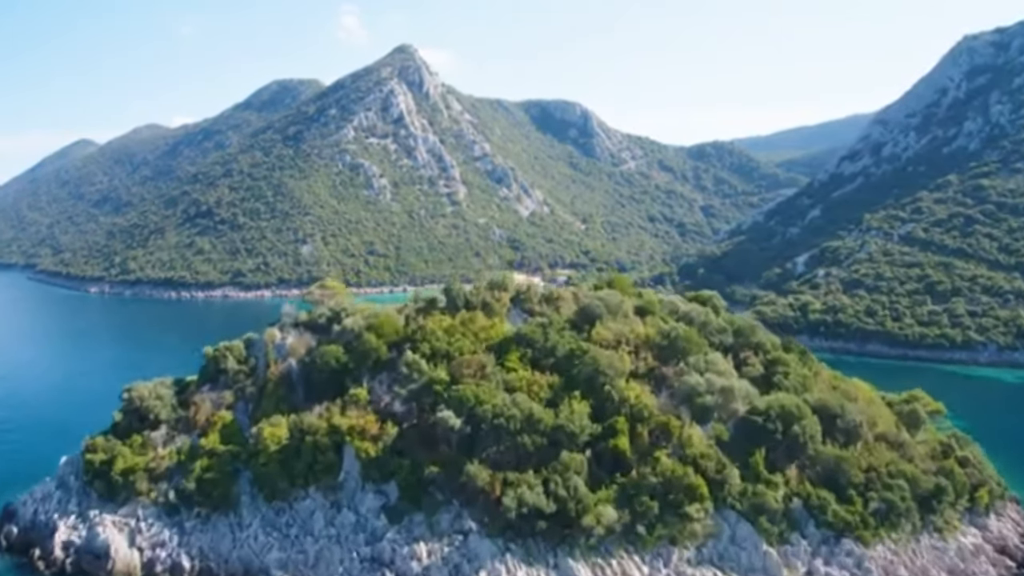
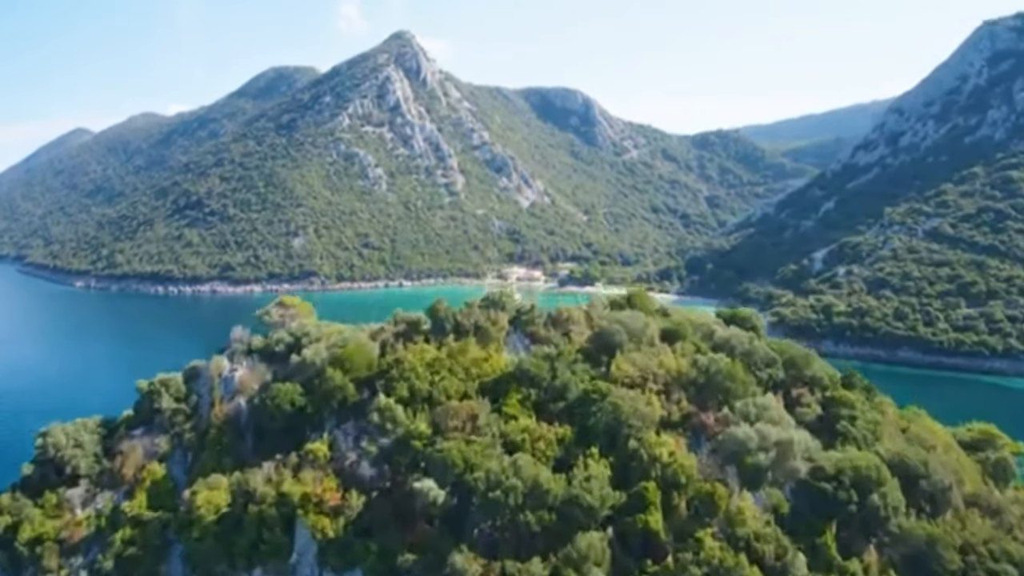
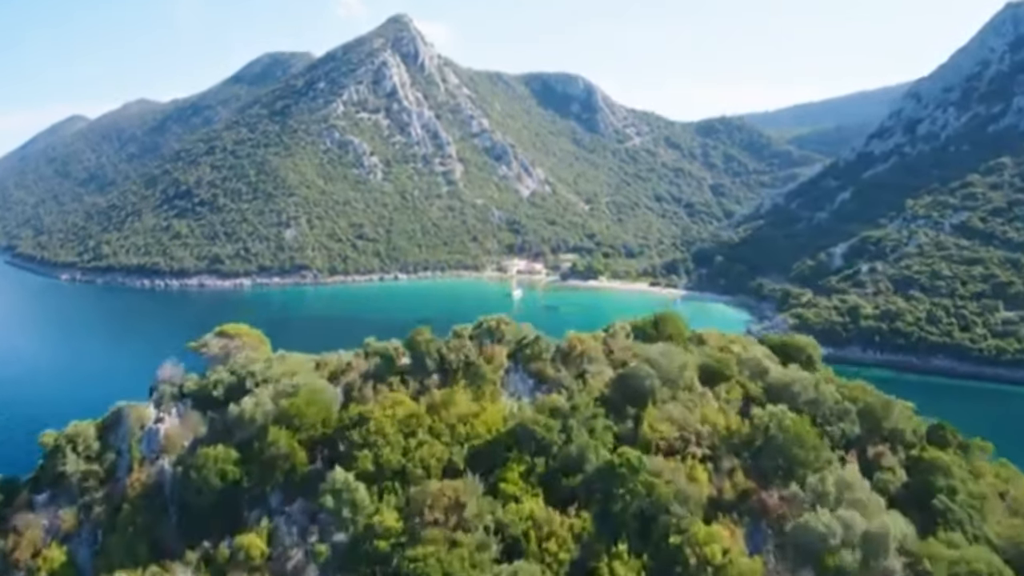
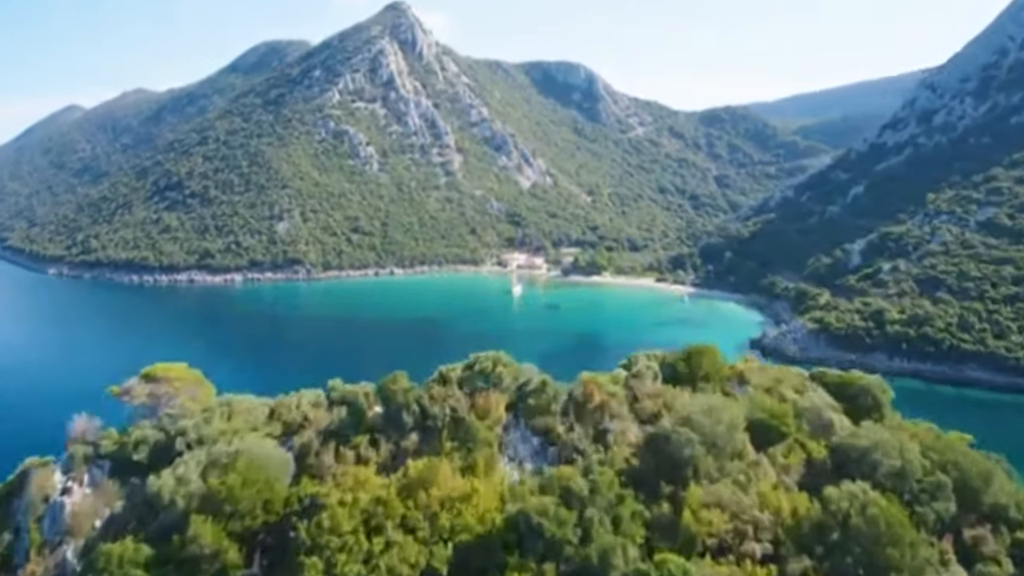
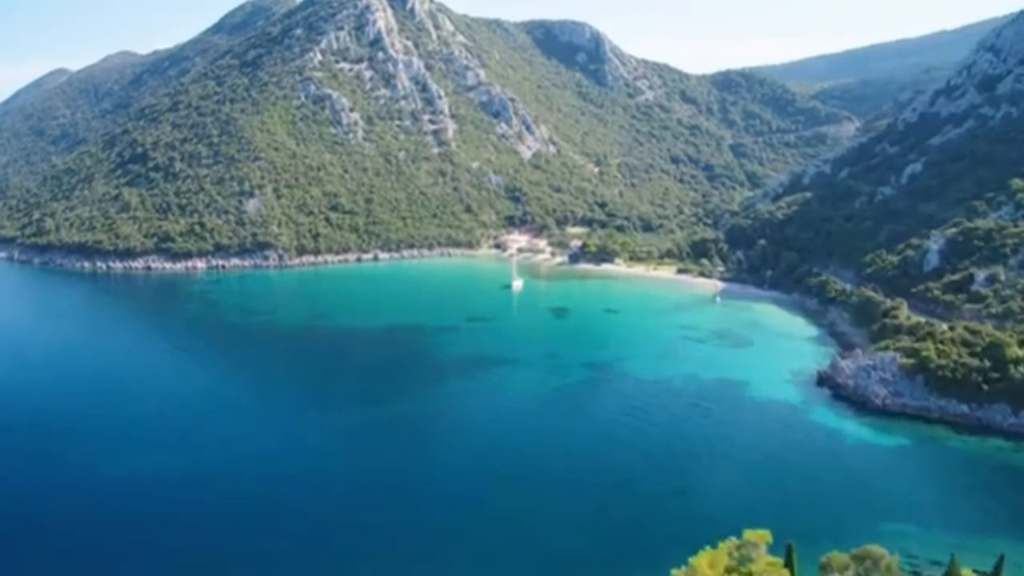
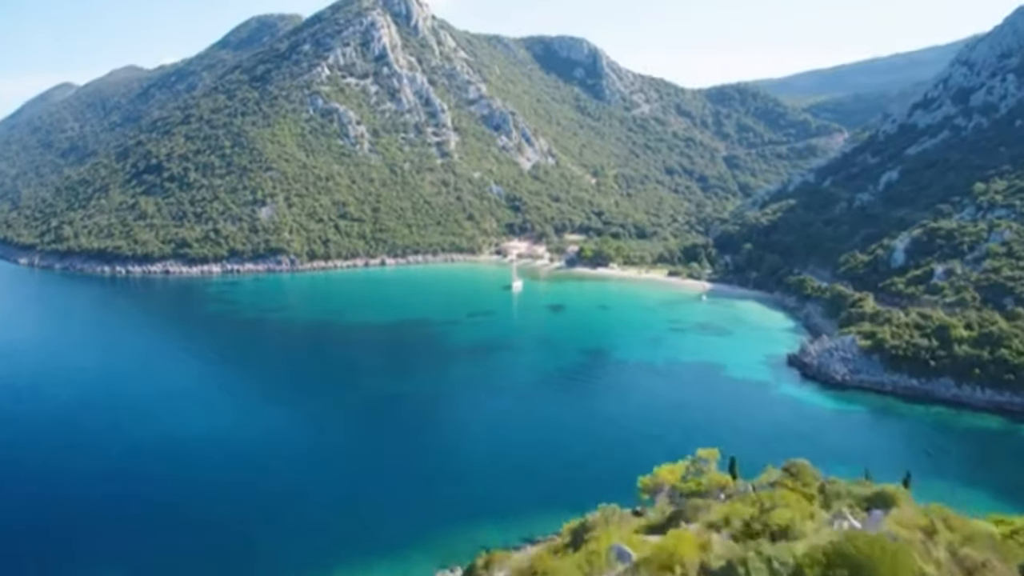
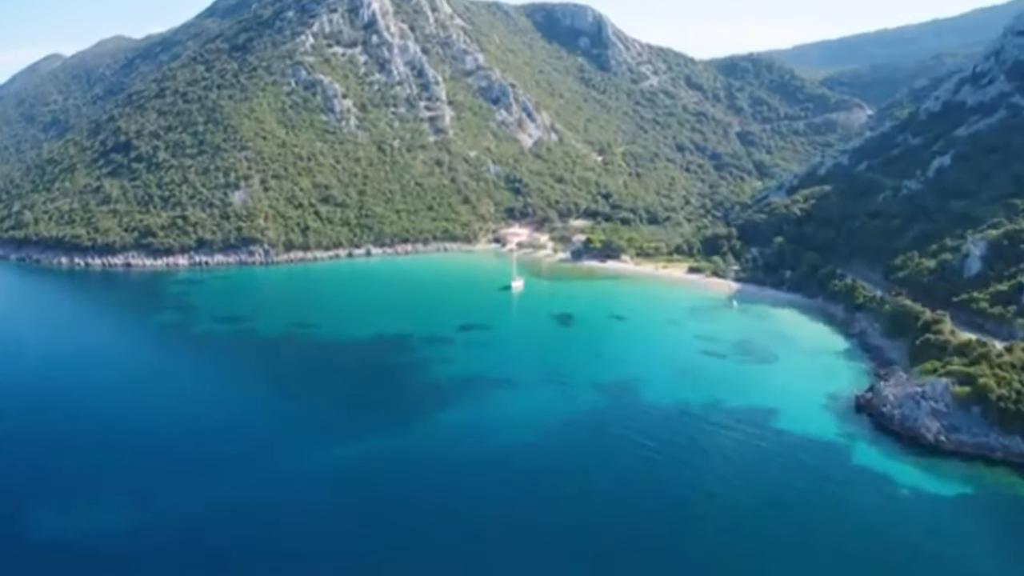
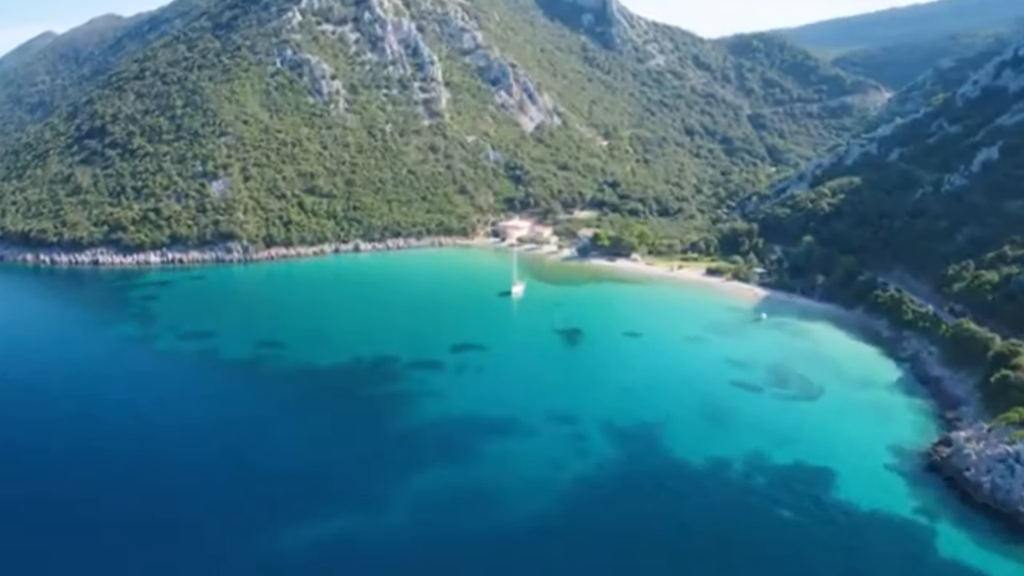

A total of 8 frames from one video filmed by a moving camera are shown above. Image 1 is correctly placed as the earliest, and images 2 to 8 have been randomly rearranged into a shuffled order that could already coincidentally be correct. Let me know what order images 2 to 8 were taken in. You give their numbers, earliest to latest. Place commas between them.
2, 3, 4, 6, 5, 7, 8
